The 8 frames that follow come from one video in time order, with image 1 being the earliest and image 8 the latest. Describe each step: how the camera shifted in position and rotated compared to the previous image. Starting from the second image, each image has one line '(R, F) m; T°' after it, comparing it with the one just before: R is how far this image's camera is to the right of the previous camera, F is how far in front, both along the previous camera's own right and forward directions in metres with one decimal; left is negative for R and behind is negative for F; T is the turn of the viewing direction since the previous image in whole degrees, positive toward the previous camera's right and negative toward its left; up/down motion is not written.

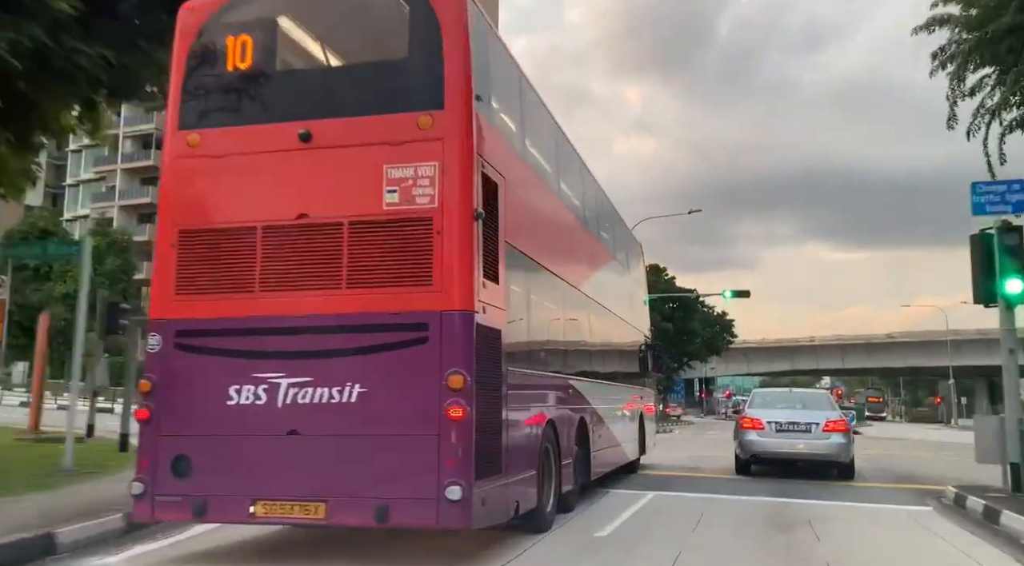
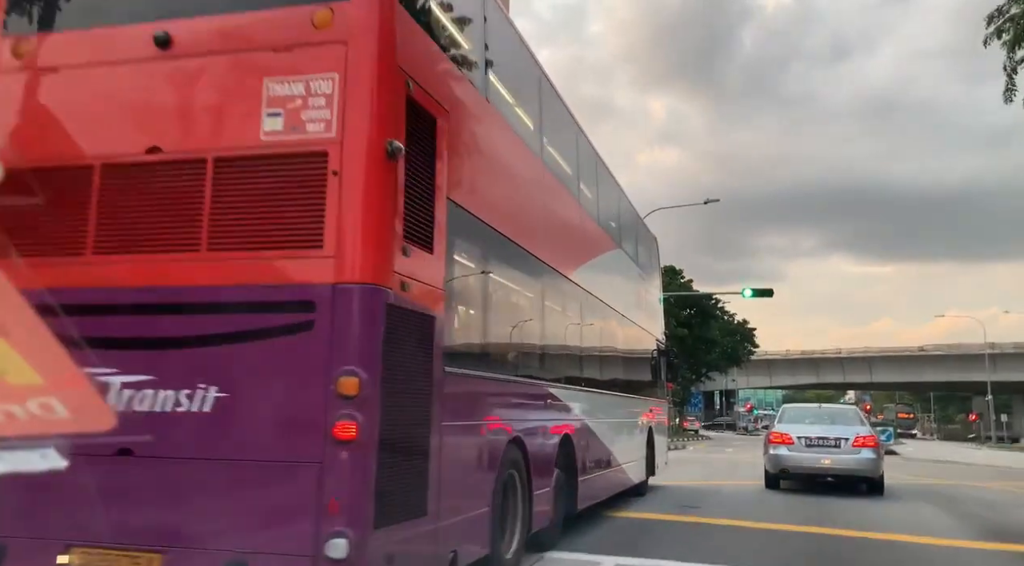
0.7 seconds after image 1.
(+0.5, +1.7) m; -2°
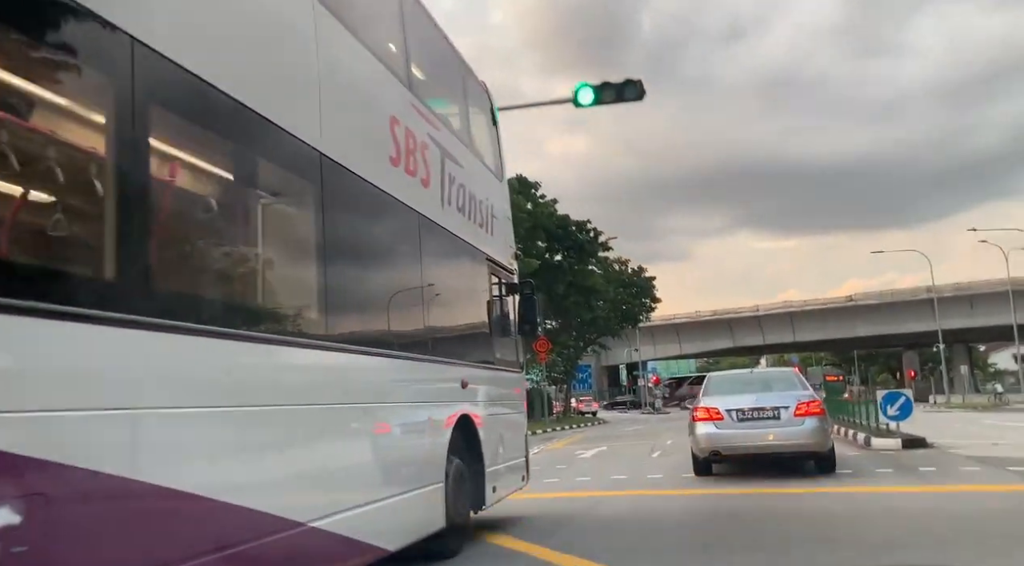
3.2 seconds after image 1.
(+2.1, +6.0) m; +6°
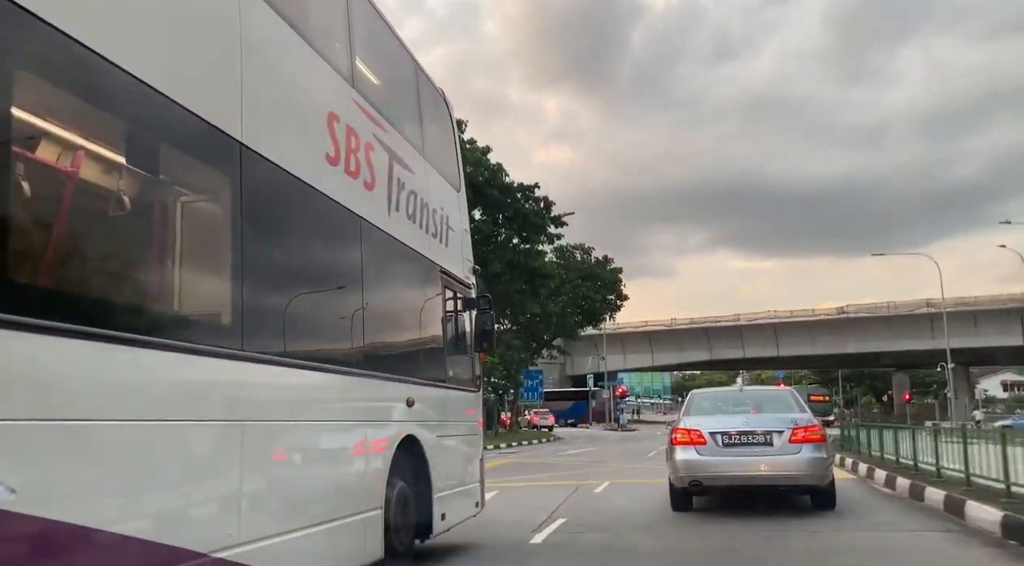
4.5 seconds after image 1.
(+0.2, +0.4) m; +1°
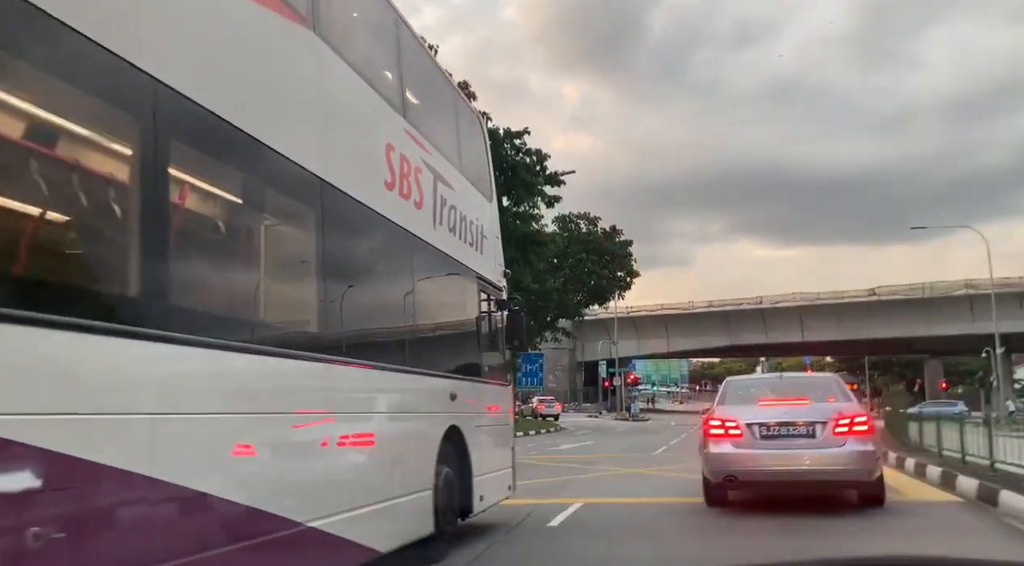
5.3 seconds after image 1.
(-0.1, -0.7) m; -1°
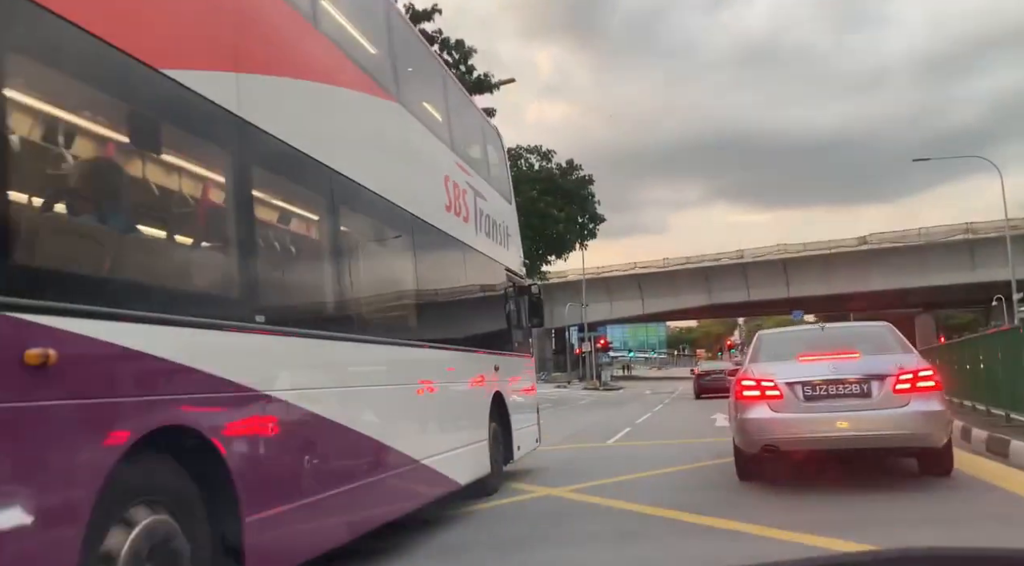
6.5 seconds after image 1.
(-0.5, -1.7) m; +1°
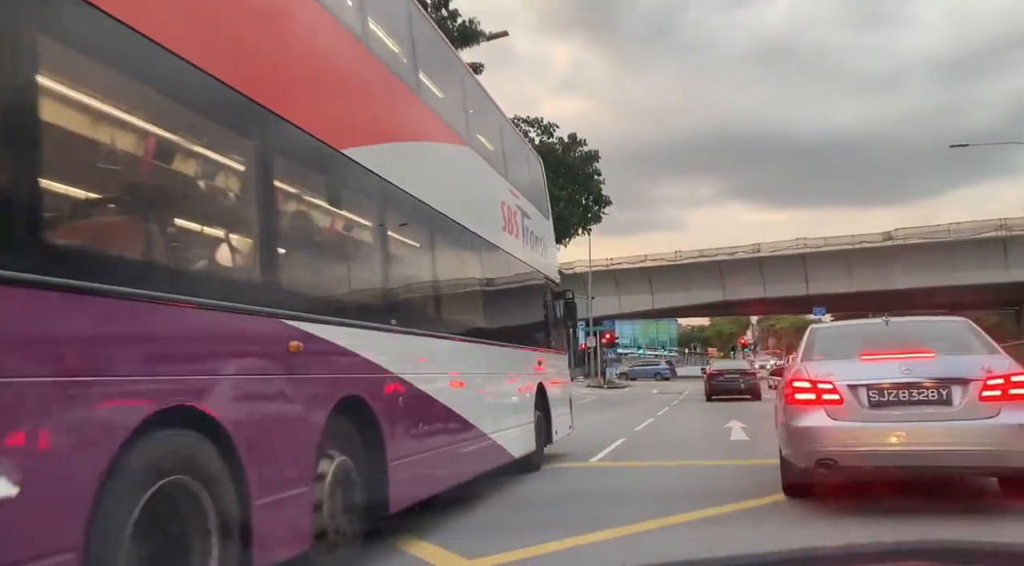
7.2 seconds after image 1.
(-0.3, -1.4) m; -1°
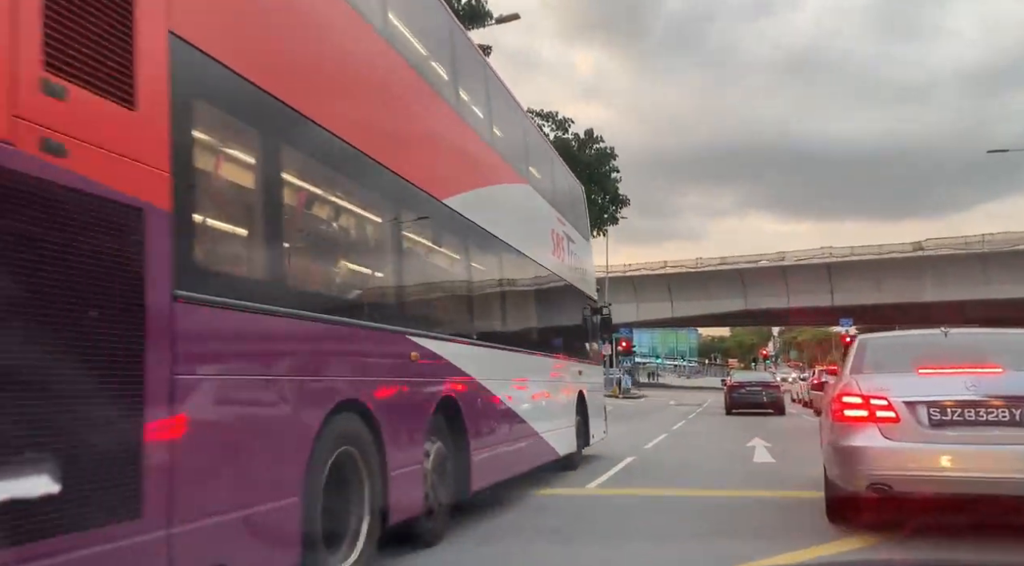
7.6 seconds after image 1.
(-0.3, -1.1) m; -2°
